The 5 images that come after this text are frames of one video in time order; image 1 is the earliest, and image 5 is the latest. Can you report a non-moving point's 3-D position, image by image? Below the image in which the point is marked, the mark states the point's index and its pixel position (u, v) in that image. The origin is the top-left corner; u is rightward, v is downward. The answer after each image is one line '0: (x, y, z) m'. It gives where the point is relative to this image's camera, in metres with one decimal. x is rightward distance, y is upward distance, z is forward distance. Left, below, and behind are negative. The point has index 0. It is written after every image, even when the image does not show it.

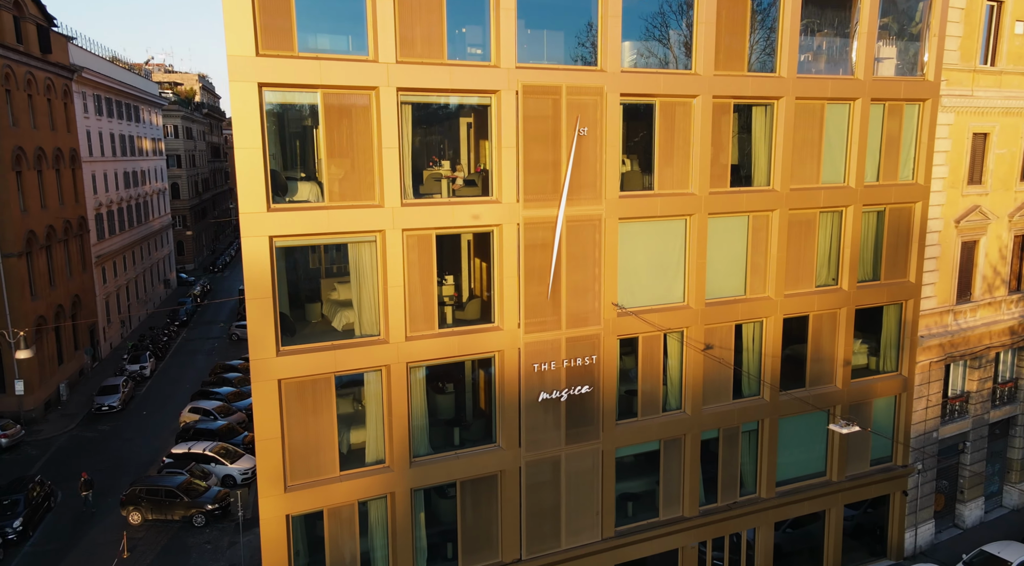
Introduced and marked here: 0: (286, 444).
0: (-4.8, -3.4, +15.1) m
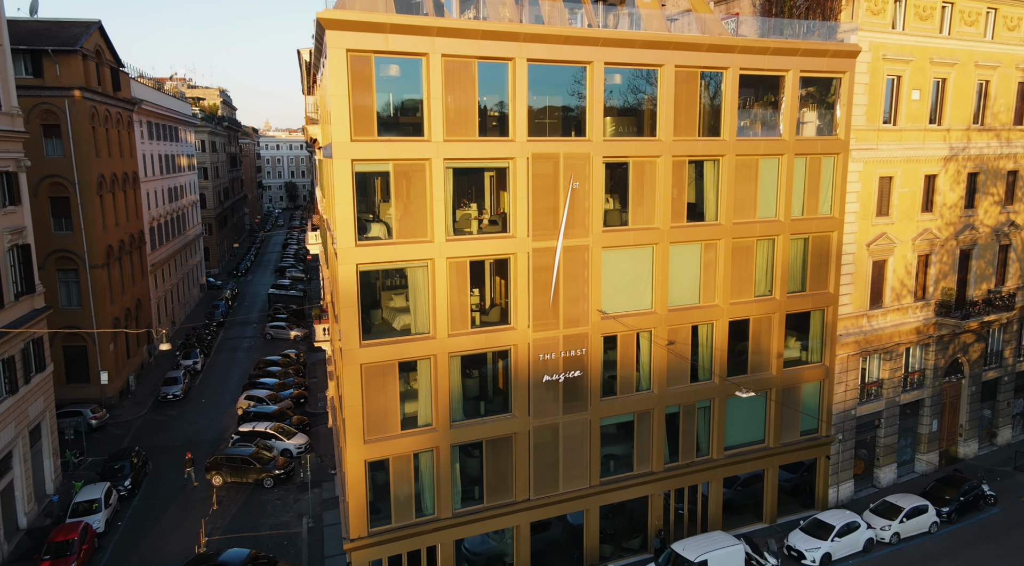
0: (-4.4, -3.8, +21.3) m
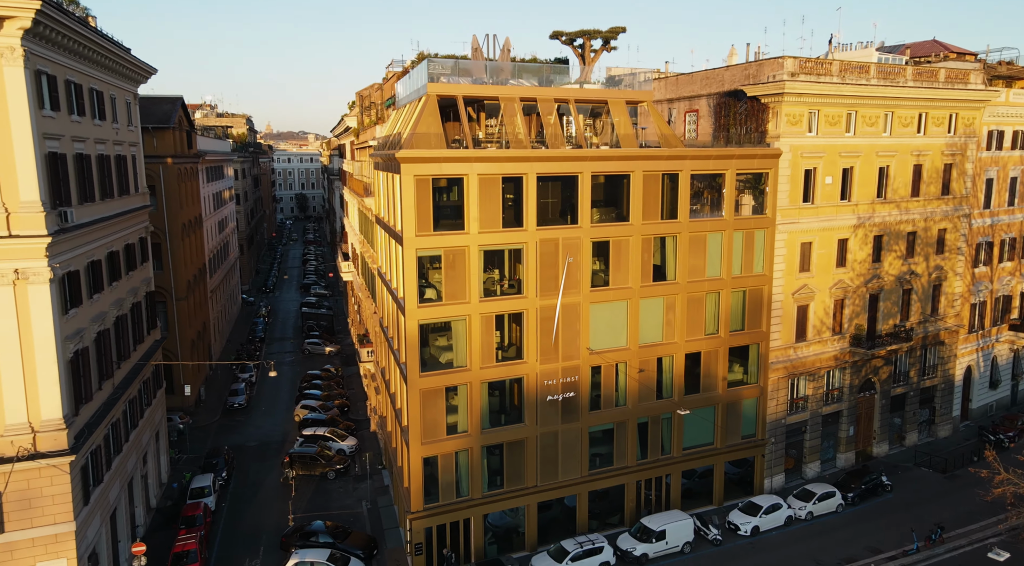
0: (-3.9, -5.9, +30.1) m
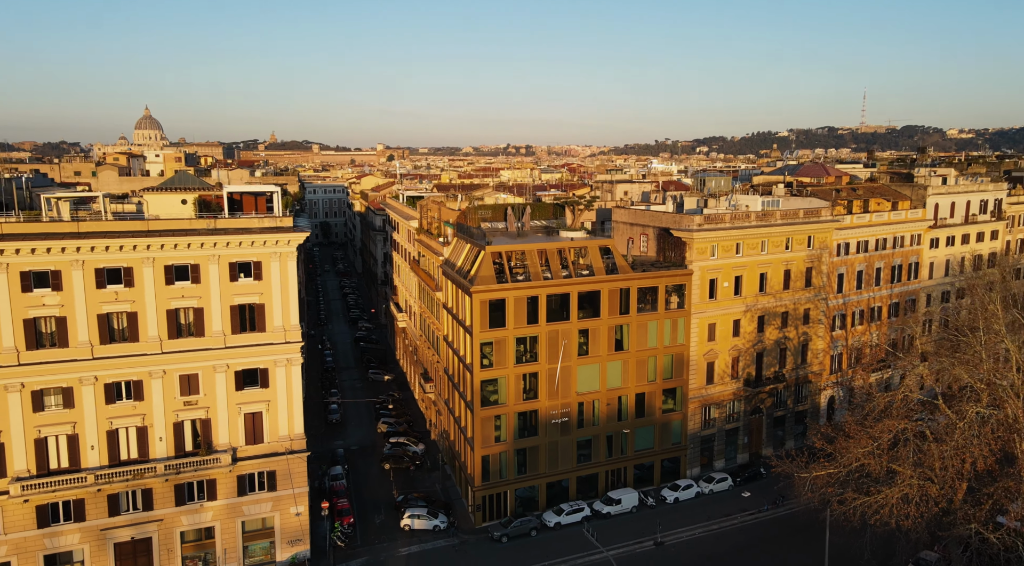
0: (-2.4, -11.2, +52.5) m
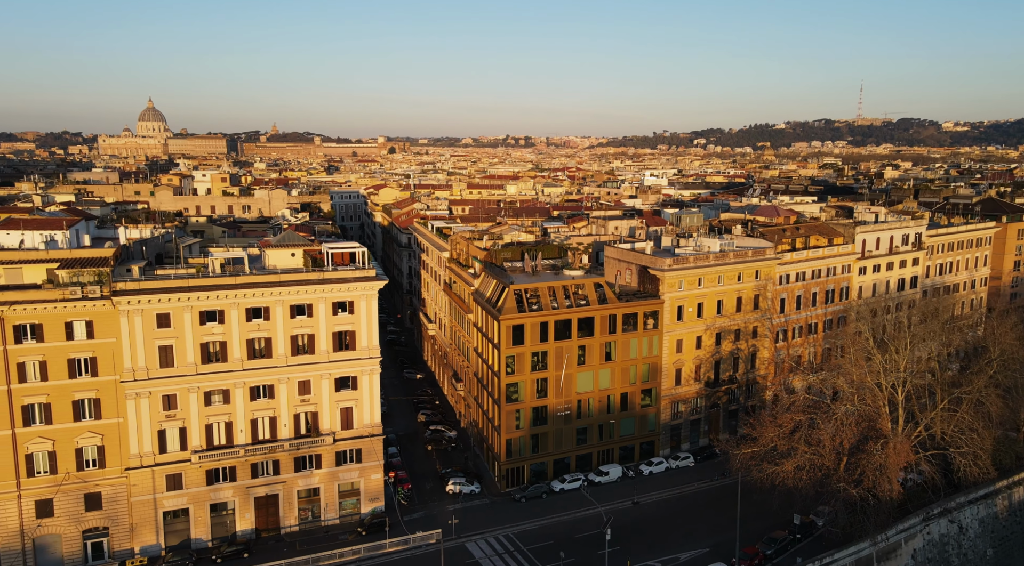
0: (-0.8, -13.9, +70.9) m
